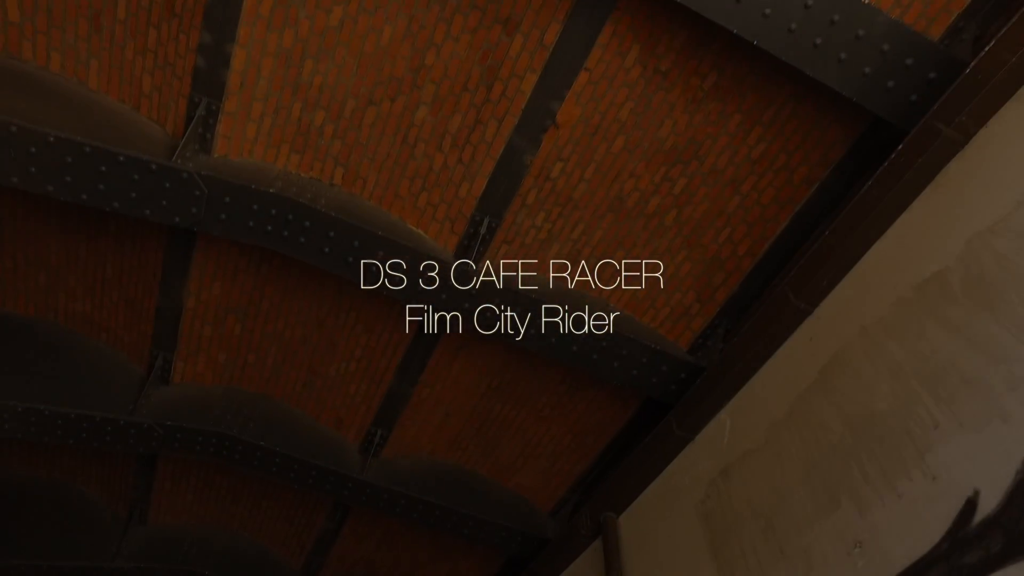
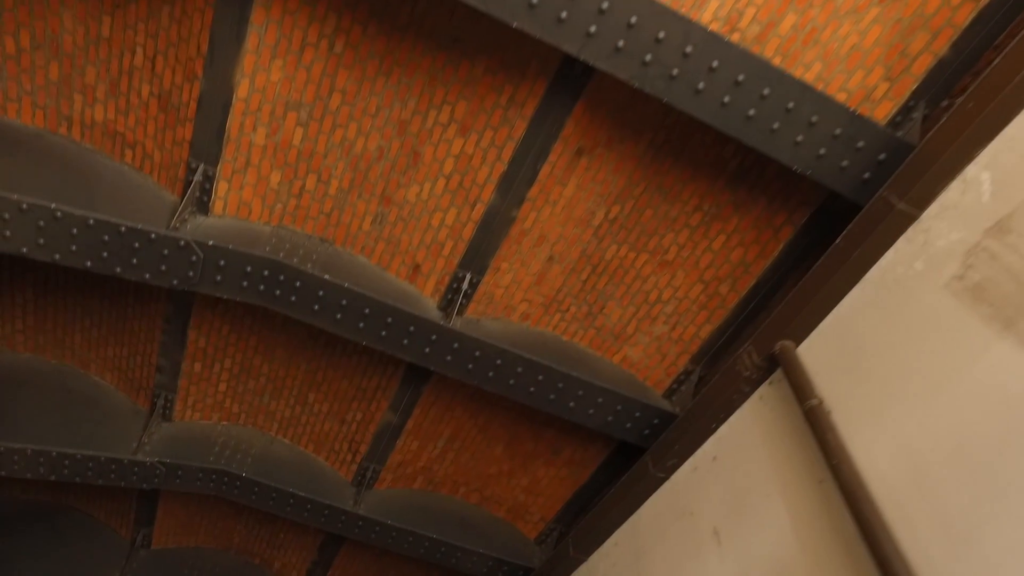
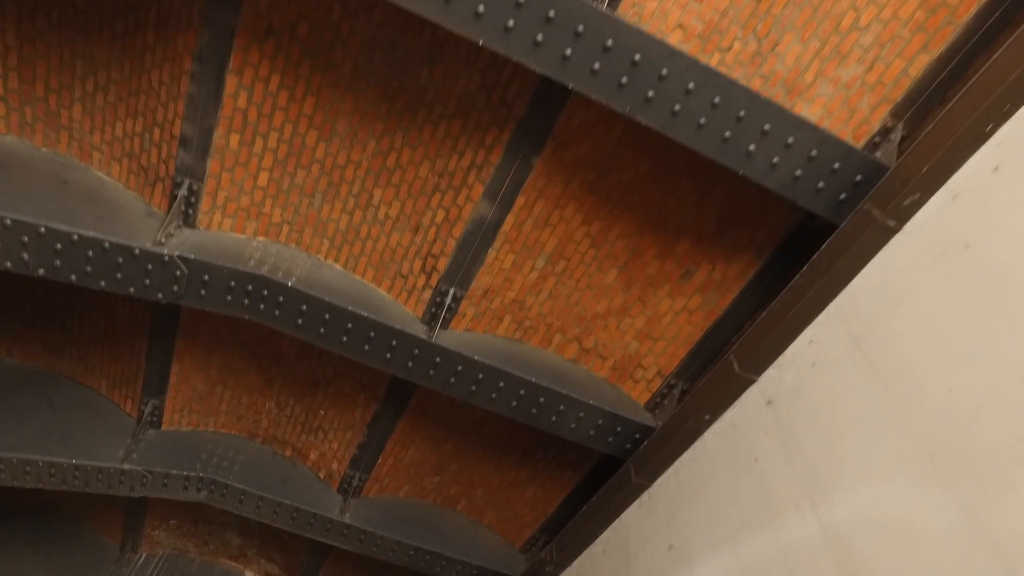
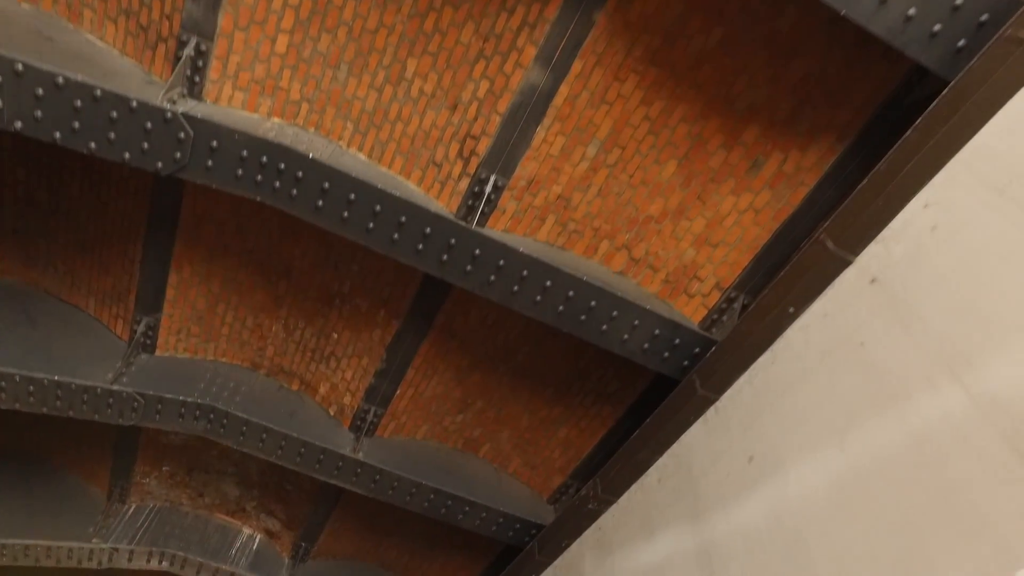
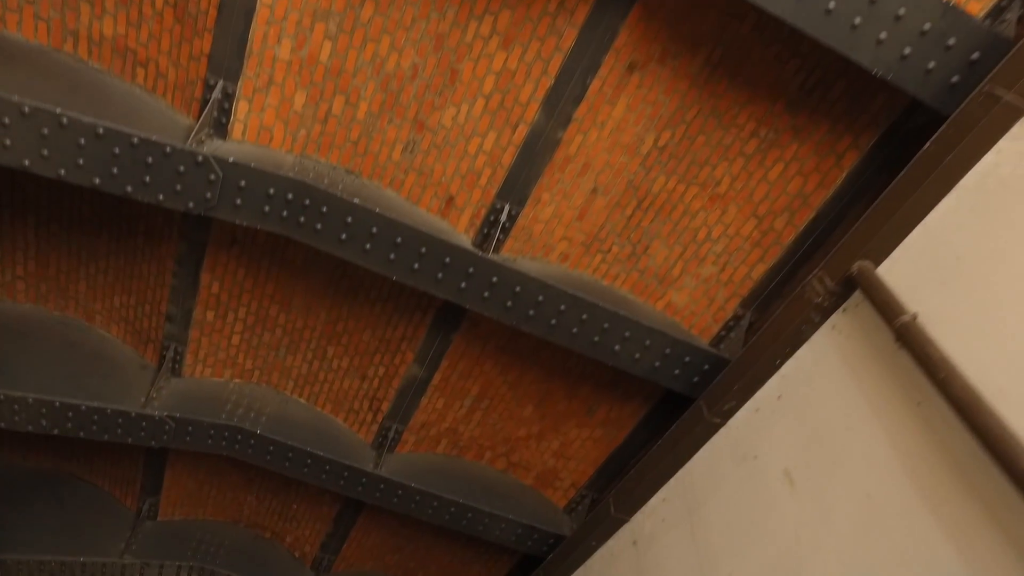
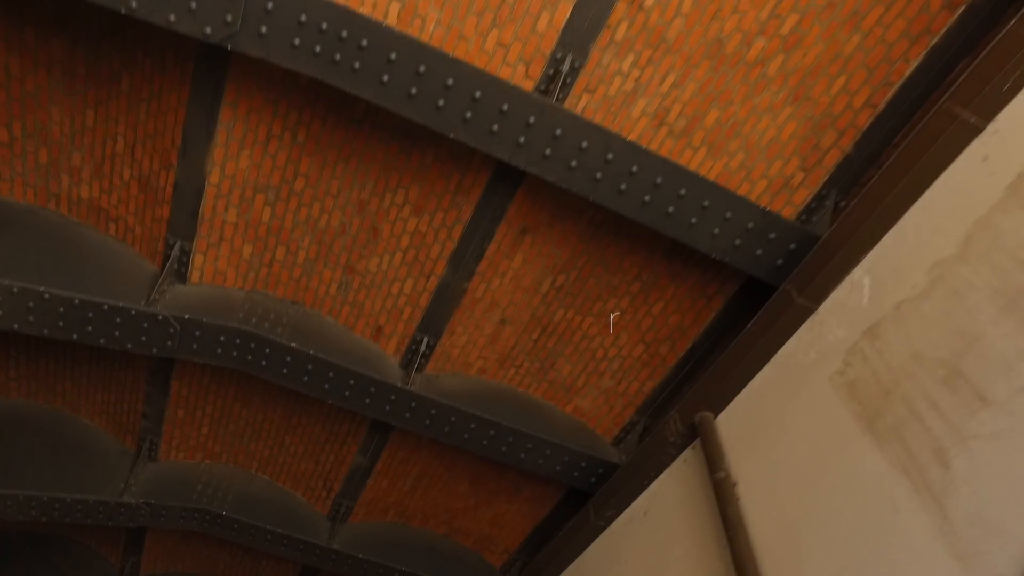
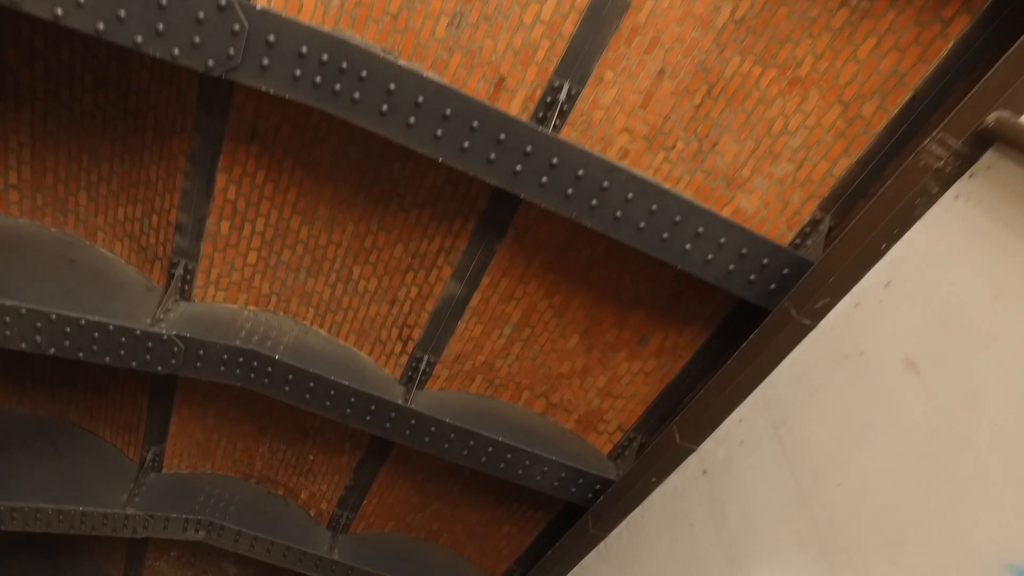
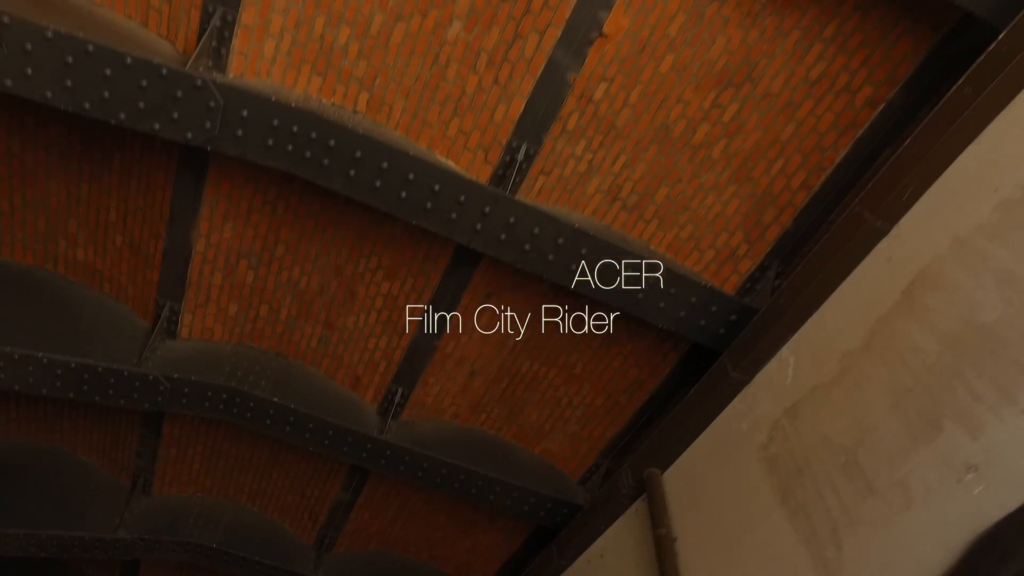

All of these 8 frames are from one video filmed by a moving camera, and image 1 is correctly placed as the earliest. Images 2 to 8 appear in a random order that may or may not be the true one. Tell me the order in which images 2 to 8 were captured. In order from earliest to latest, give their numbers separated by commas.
8, 6, 2, 5, 7, 3, 4
